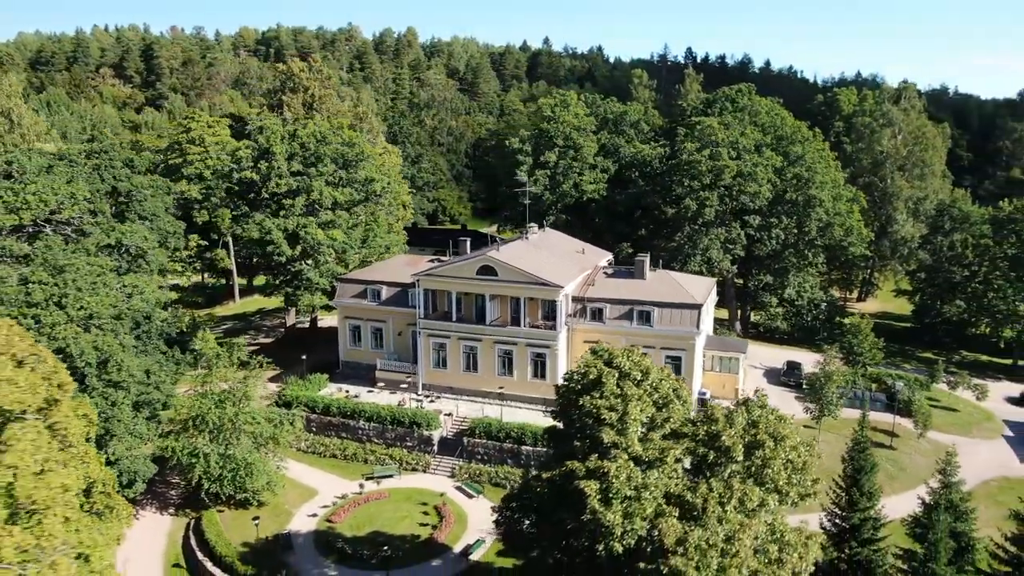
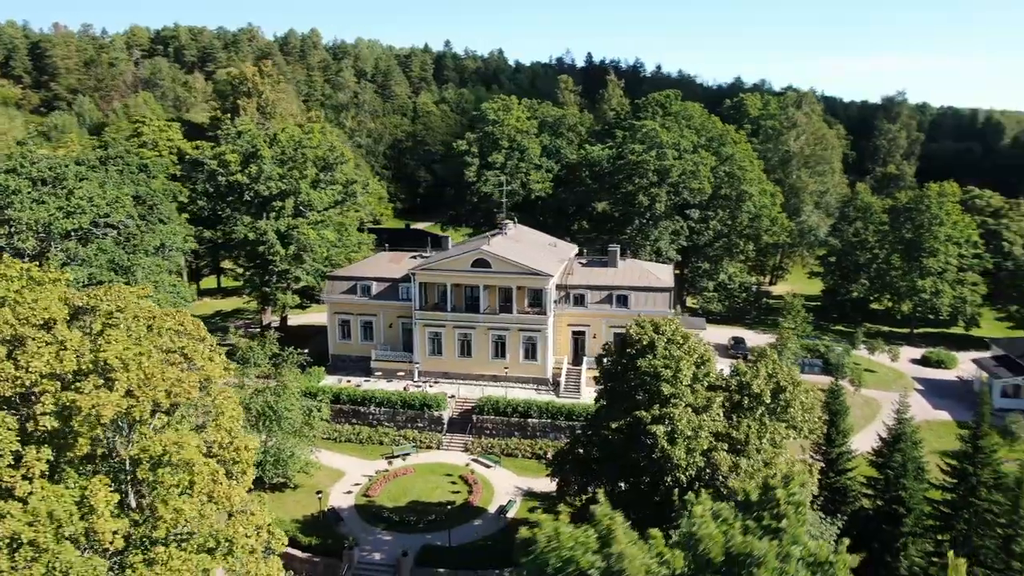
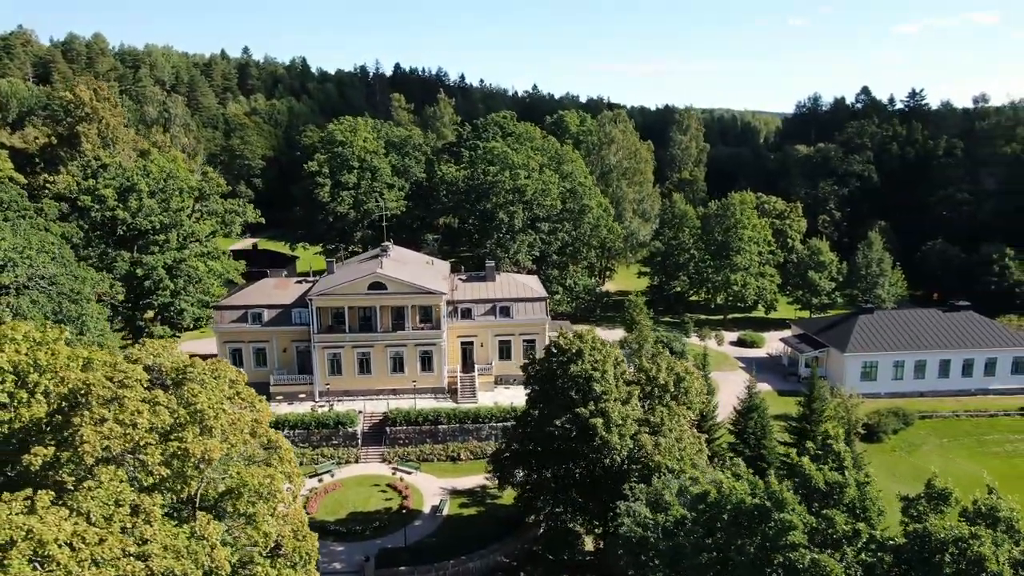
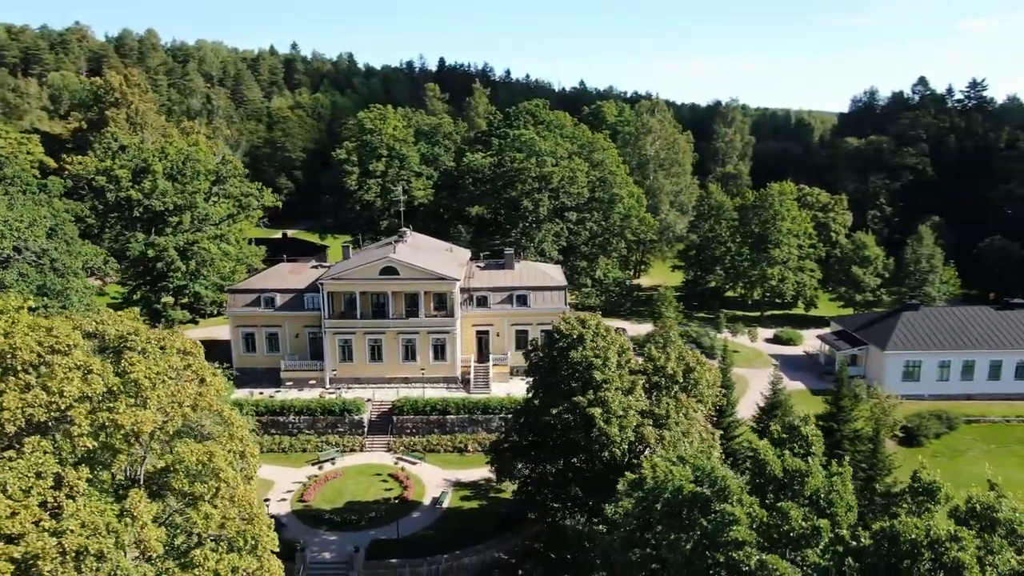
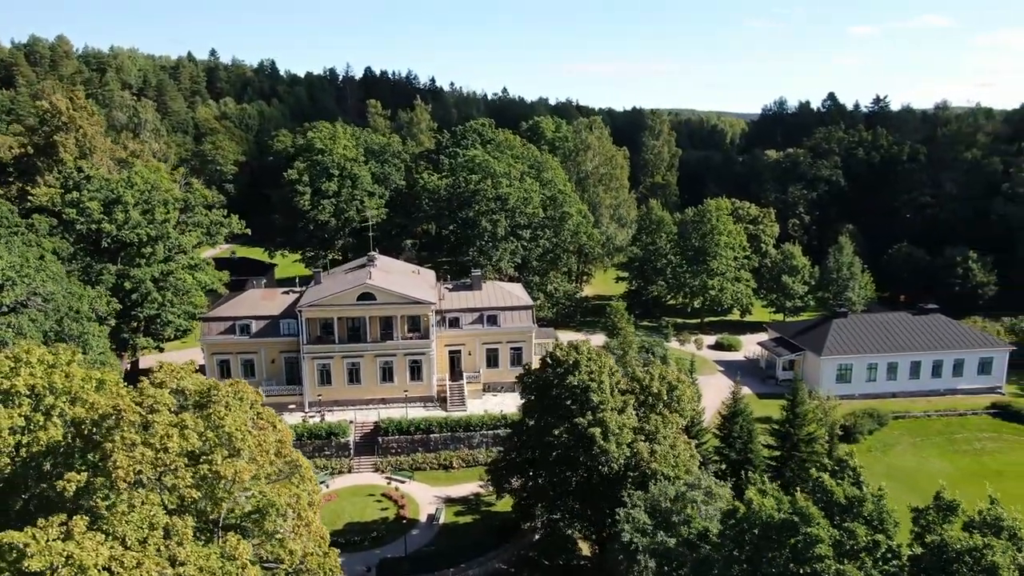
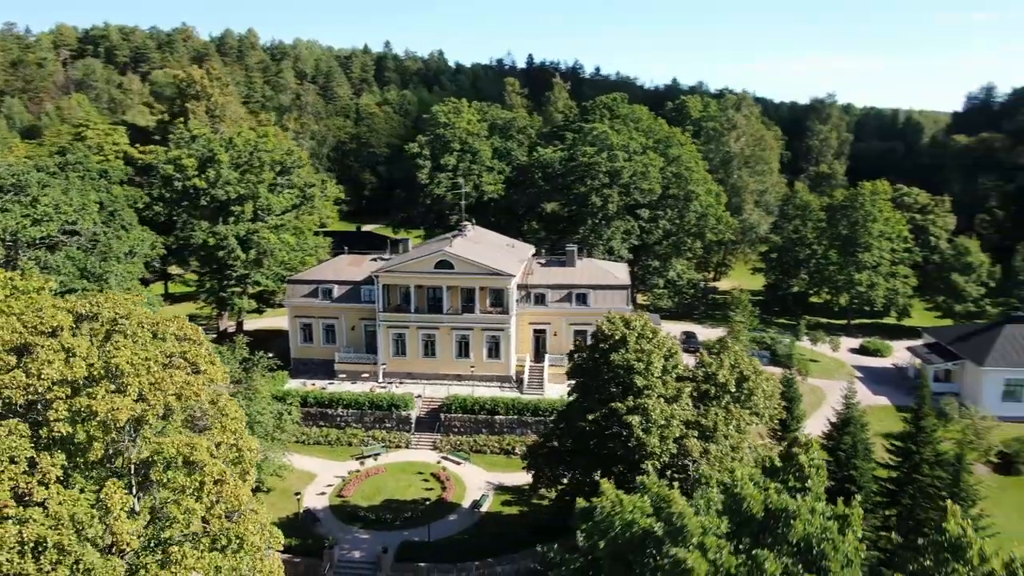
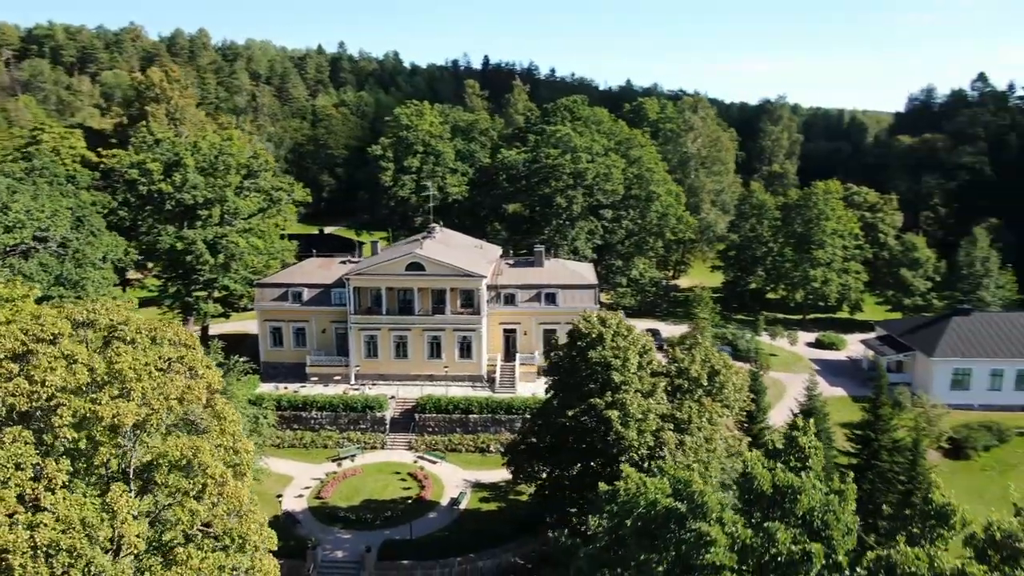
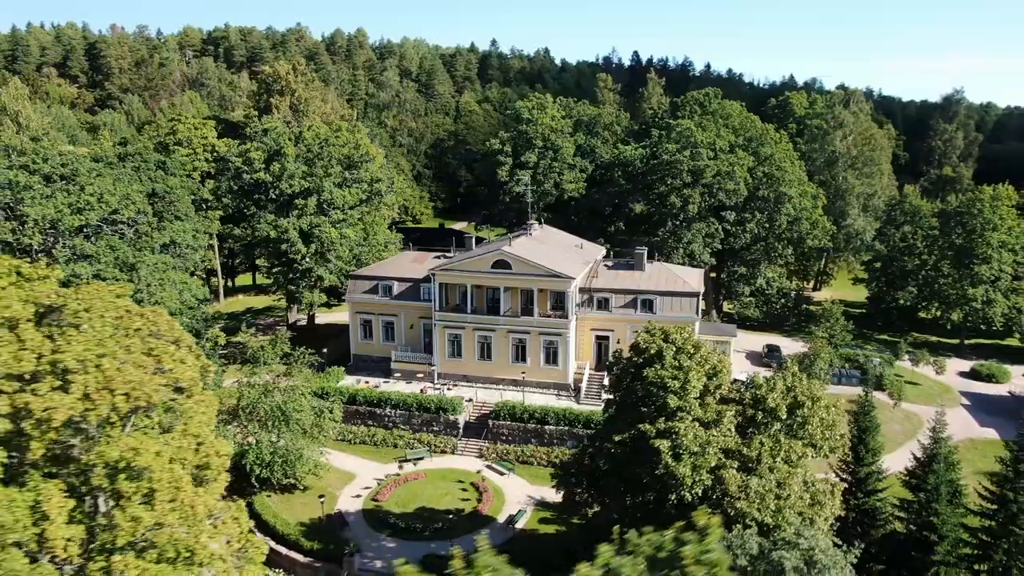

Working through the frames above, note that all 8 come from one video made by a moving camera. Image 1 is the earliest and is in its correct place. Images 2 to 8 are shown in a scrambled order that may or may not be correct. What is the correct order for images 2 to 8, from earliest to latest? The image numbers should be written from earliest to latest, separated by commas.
8, 2, 6, 7, 4, 3, 5
